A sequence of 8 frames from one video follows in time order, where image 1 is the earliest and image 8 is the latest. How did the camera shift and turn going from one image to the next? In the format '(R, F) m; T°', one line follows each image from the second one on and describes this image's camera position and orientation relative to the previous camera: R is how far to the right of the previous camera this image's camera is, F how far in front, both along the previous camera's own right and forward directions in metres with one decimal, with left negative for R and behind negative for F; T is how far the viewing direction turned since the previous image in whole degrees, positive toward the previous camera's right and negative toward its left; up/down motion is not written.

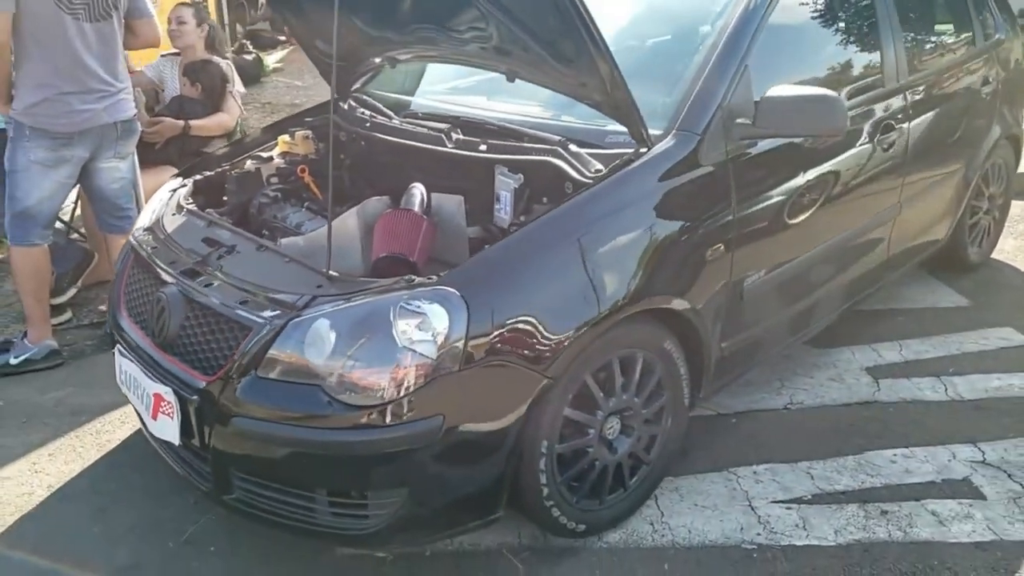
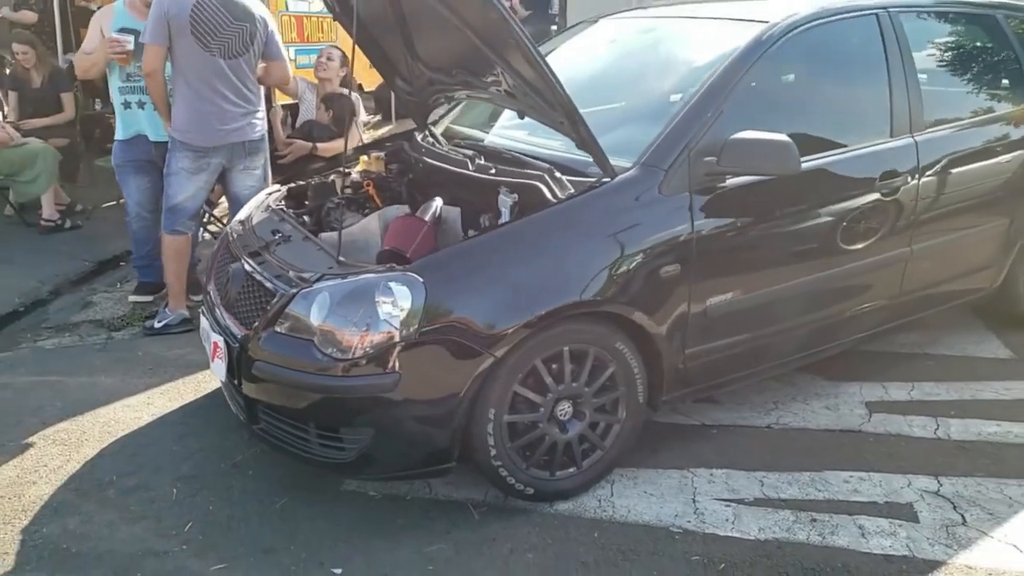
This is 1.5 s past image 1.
(+0.7, -0.4) m; -12°
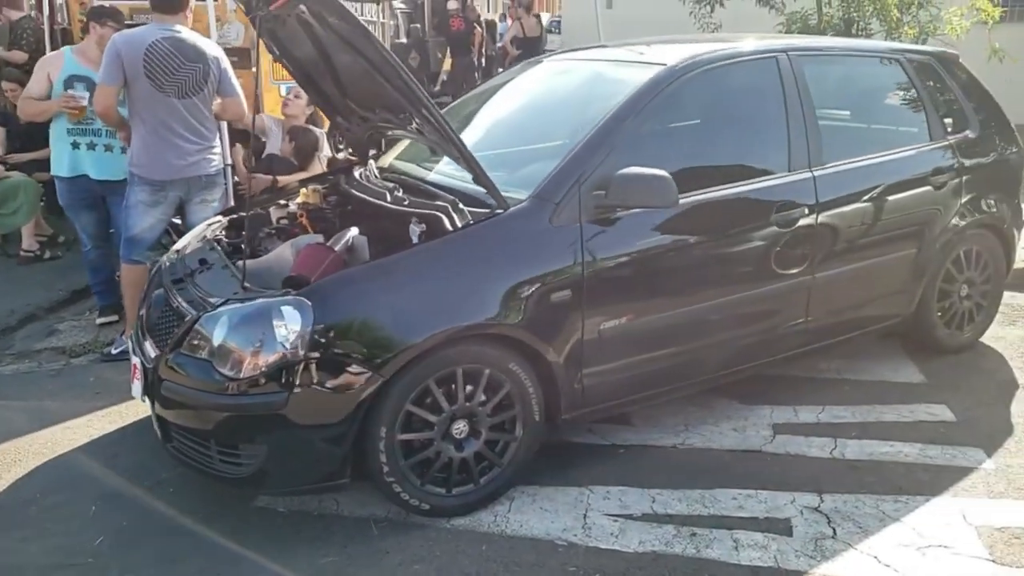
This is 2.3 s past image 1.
(+0.4, -0.2) m; -1°
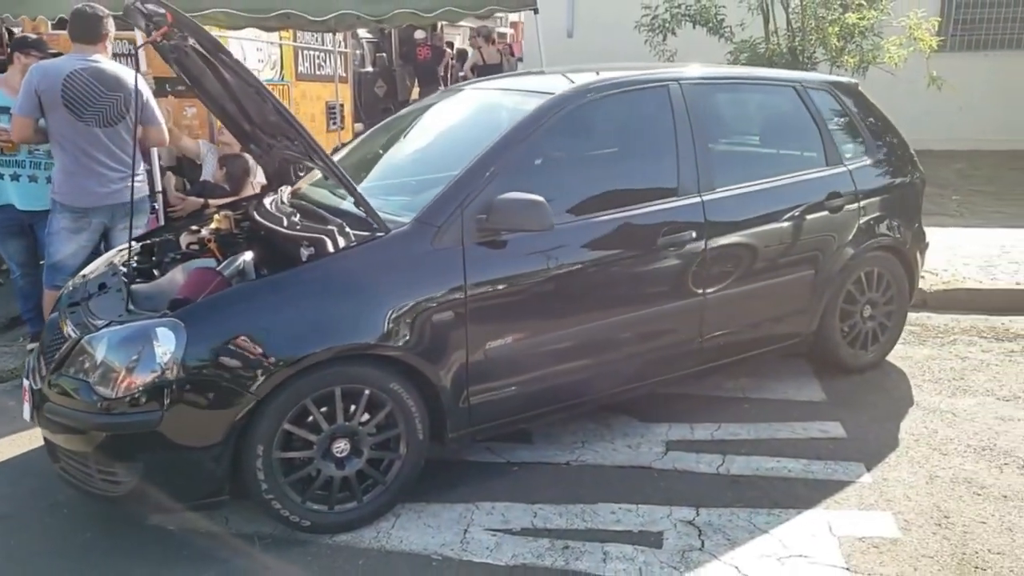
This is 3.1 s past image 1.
(+0.4, -0.1) m; +1°
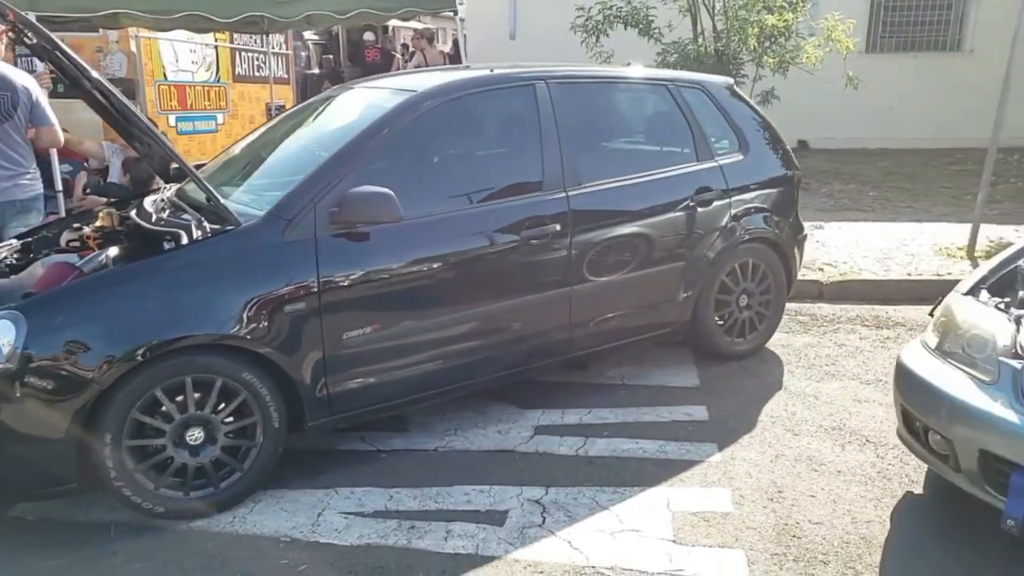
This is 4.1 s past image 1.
(+0.5, -0.1) m; +2°
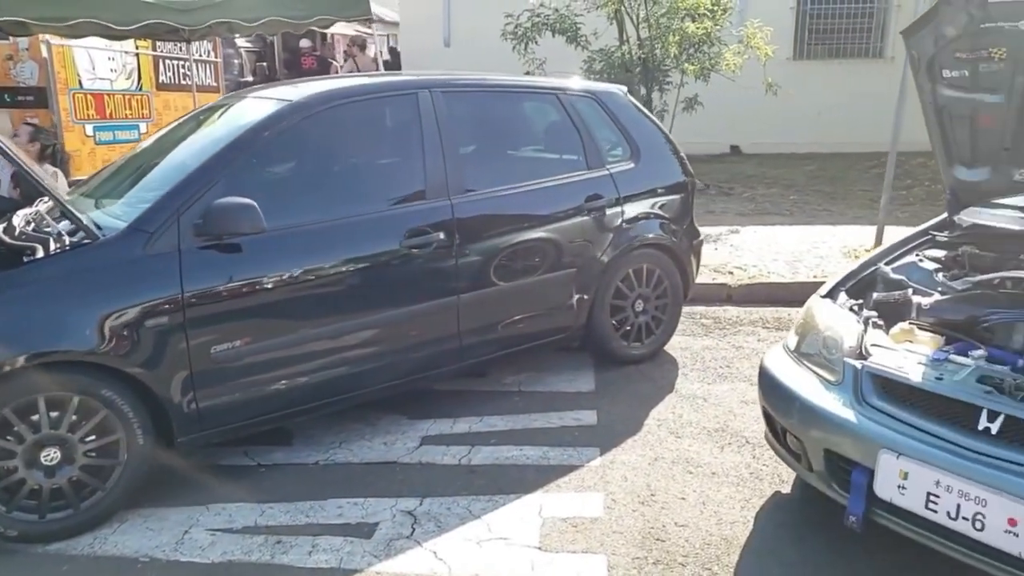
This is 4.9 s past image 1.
(+0.4, 0.0) m; +3°
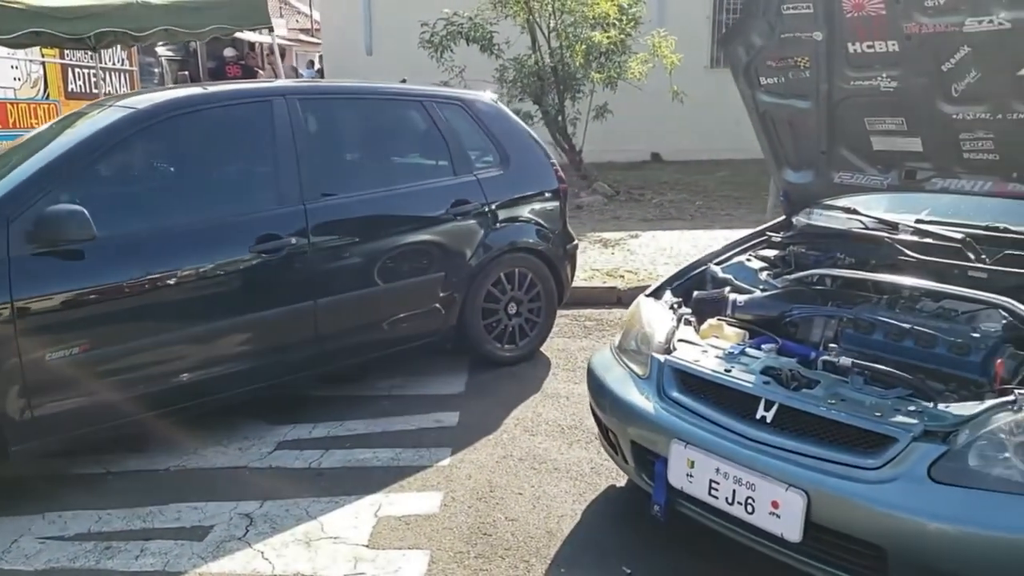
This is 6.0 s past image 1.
(+0.5, -0.1) m; +4°
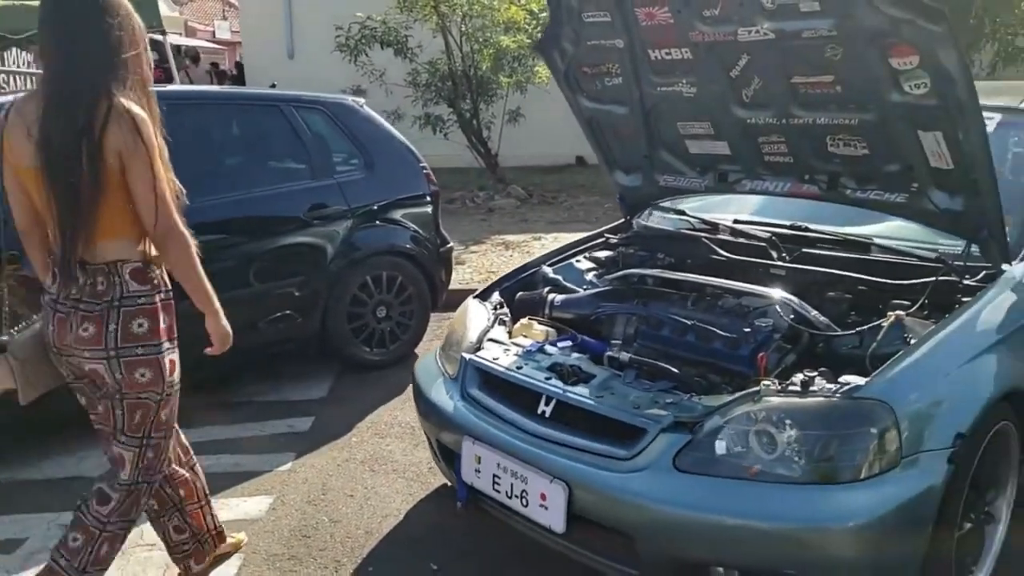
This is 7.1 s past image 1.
(+0.5, -0.1) m; +3°
